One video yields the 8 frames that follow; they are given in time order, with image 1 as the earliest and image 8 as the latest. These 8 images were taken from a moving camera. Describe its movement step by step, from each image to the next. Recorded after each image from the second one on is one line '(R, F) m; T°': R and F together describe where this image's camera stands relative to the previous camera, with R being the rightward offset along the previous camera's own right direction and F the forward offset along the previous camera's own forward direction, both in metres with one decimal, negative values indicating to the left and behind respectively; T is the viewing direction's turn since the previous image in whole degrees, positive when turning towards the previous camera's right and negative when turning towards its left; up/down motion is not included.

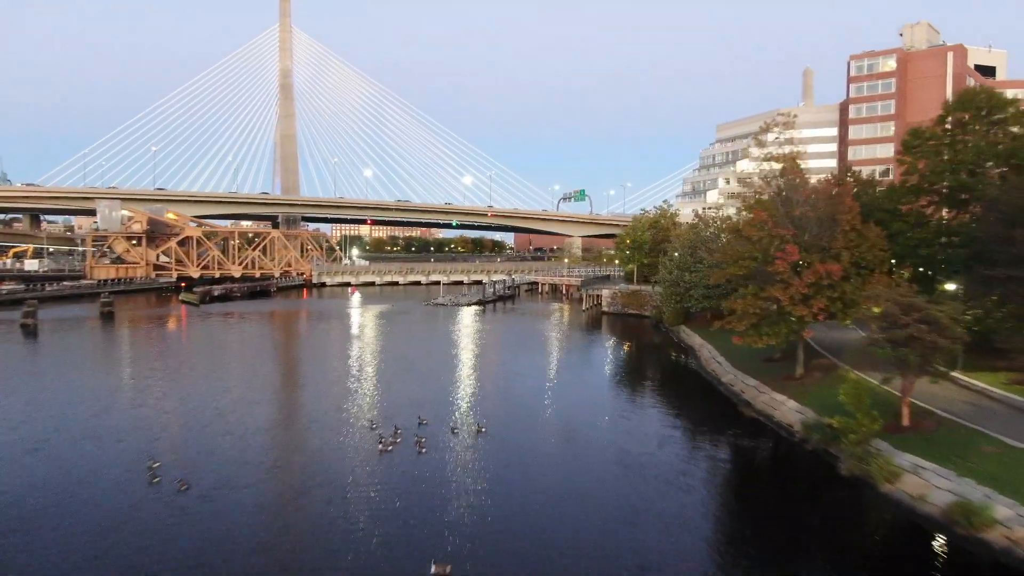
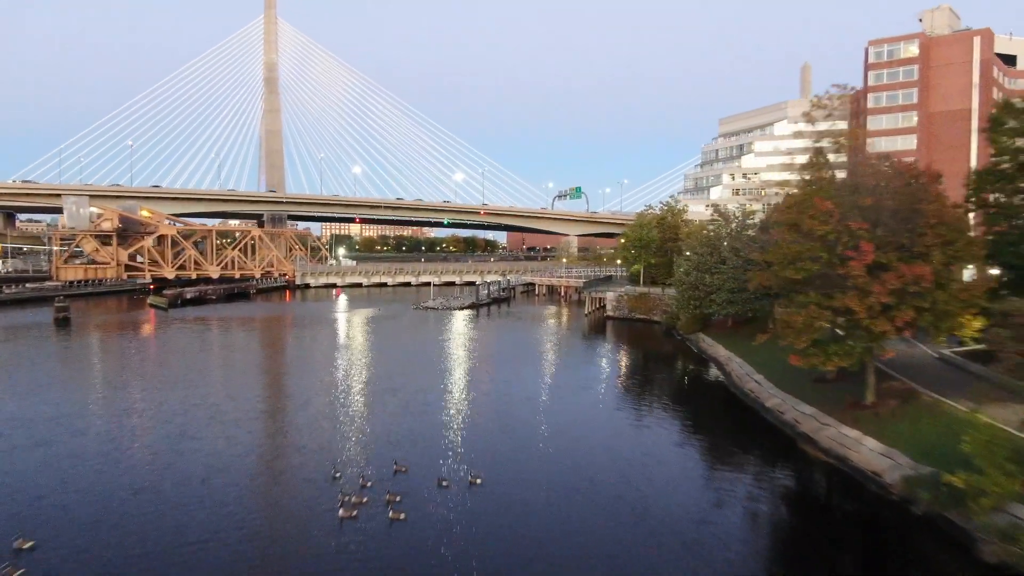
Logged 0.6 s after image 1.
(-0.1, +2.6) m; +1°
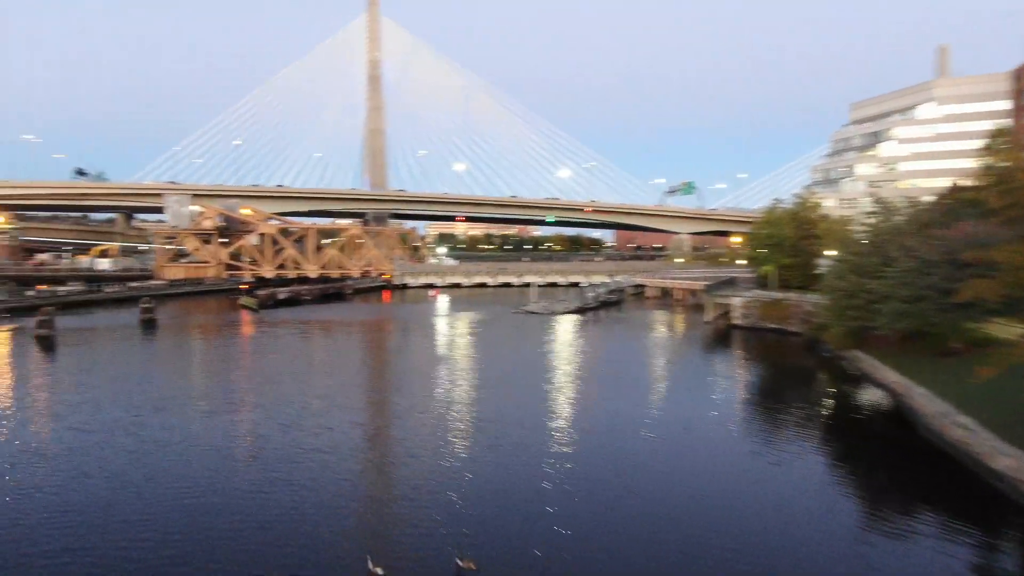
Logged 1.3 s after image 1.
(-0.2, +3.0) m; -8°
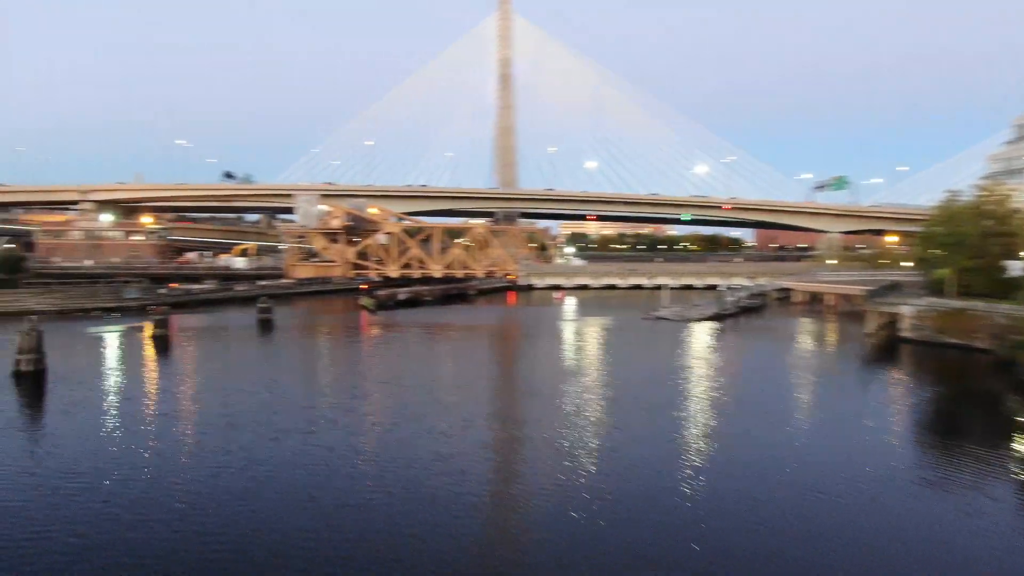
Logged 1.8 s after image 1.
(+0.2, +2.1) m; -10°
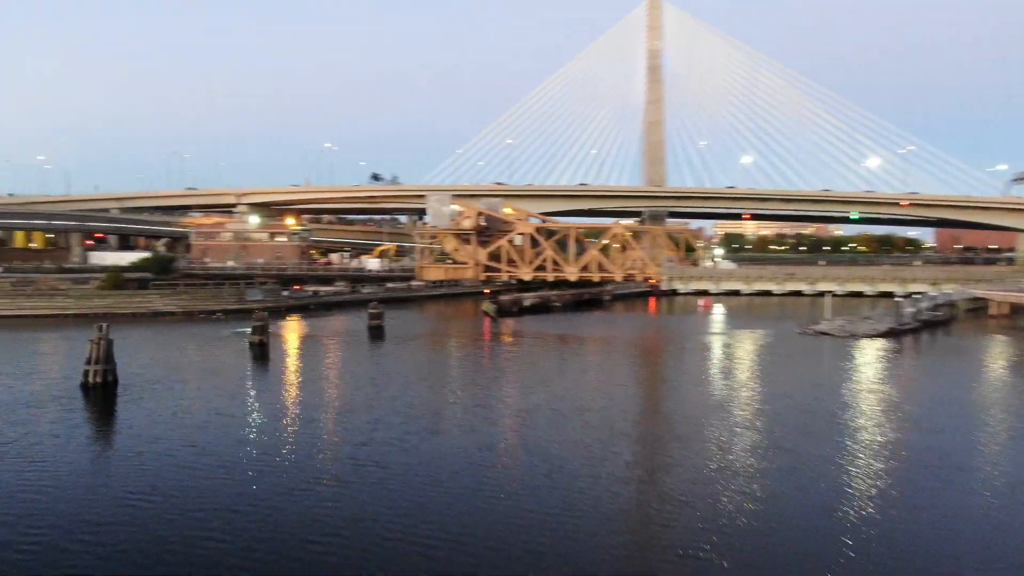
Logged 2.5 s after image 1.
(+0.6, +2.8) m; -11°
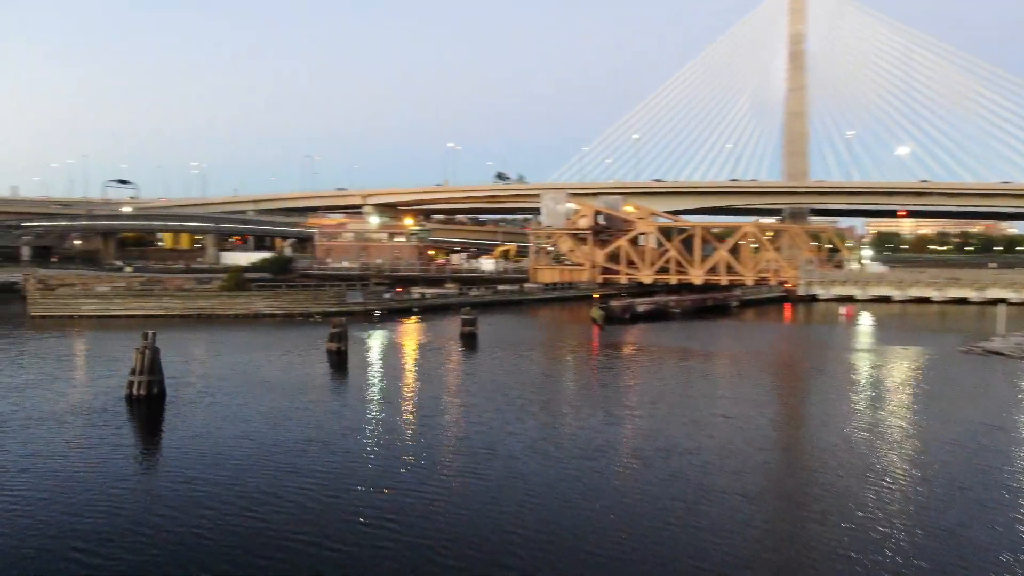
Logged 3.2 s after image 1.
(+0.8, +2.3) m; -10°
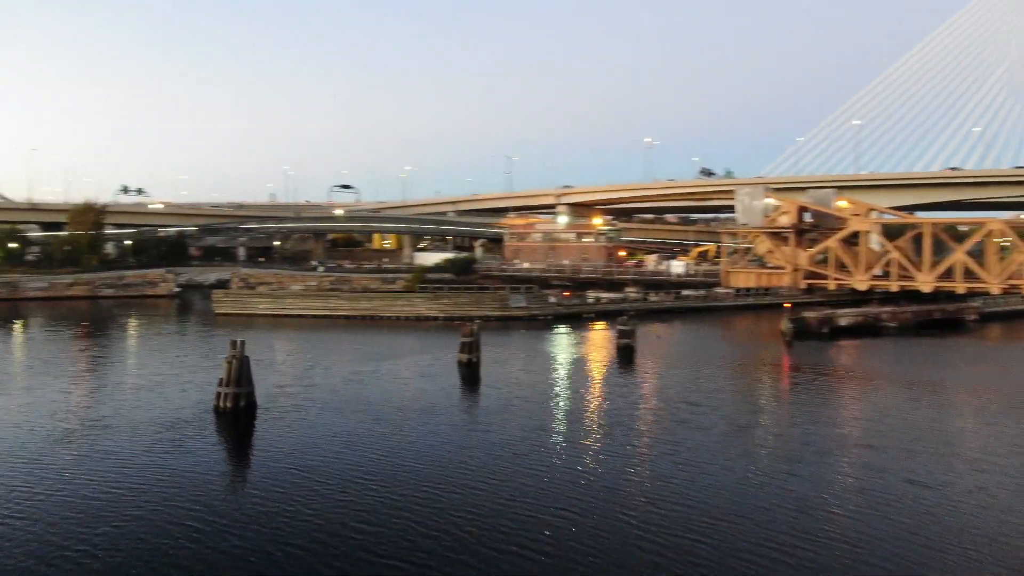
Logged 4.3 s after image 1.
(+1.3, +2.6) m; -16°
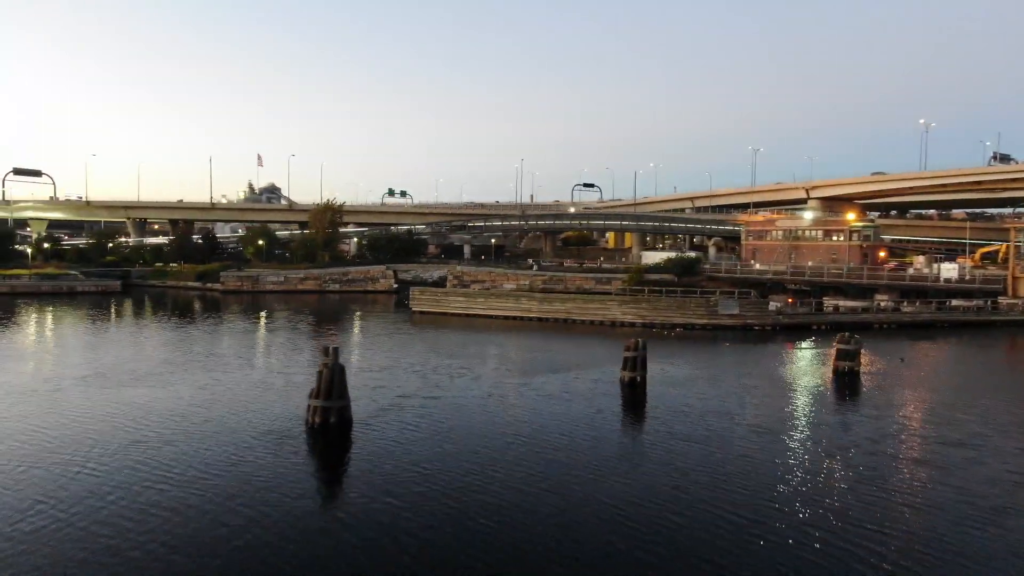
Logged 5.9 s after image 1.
(+1.4, +2.9) m; -18°
